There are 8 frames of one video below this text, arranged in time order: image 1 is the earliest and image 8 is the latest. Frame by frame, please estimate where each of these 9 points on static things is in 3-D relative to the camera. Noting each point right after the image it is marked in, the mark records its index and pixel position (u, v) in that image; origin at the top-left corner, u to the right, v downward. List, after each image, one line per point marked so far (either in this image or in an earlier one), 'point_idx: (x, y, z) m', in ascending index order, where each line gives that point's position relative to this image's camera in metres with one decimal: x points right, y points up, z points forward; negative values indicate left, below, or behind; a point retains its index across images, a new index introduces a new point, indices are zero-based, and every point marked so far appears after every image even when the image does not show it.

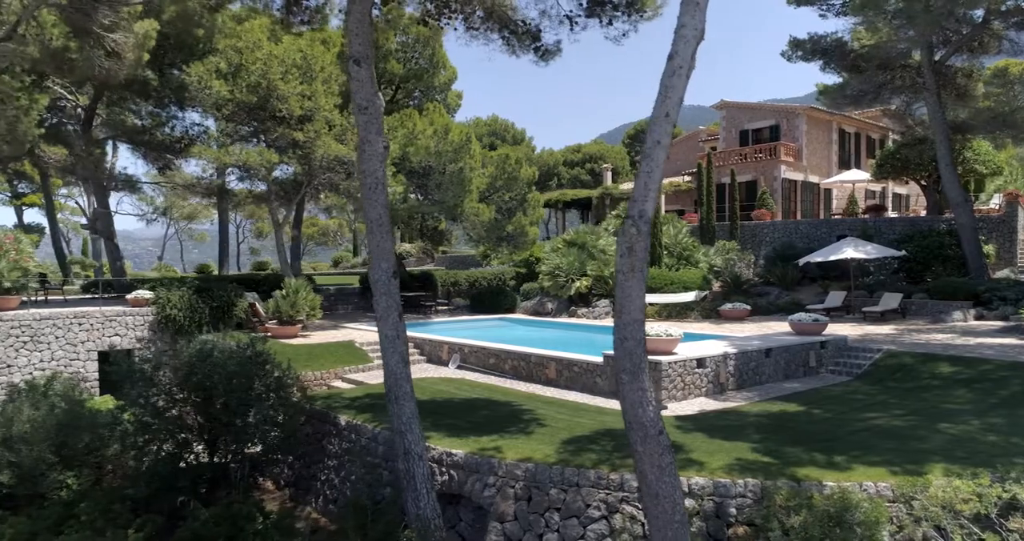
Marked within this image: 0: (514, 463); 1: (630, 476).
0: (0.0, -2.4, +8.8) m
1: (+1.4, -2.4, +8.3) m
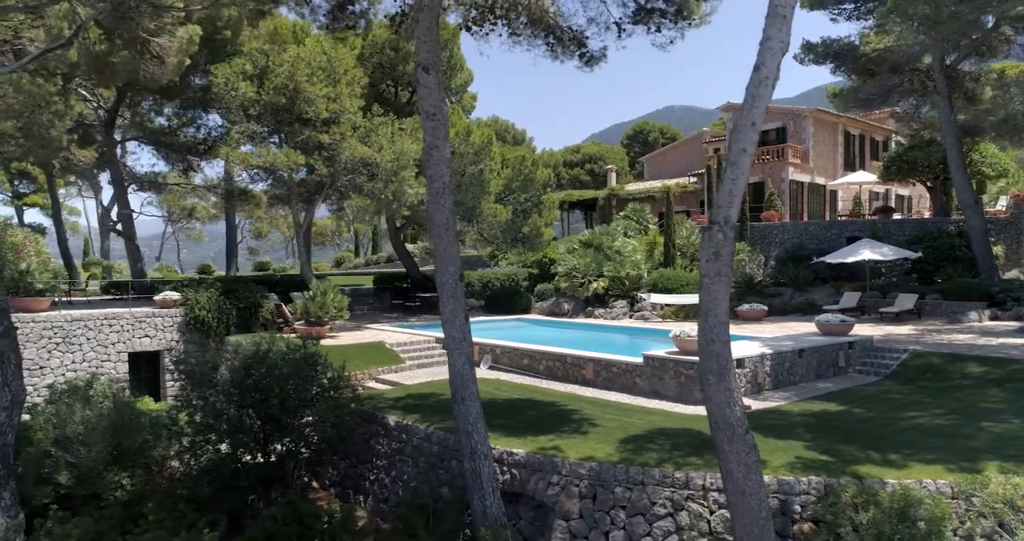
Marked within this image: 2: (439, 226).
0: (+0.8, -2.4, +9.0) m
1: (+2.2, -2.4, +8.5) m
2: (-0.9, +0.6, +8.9) m
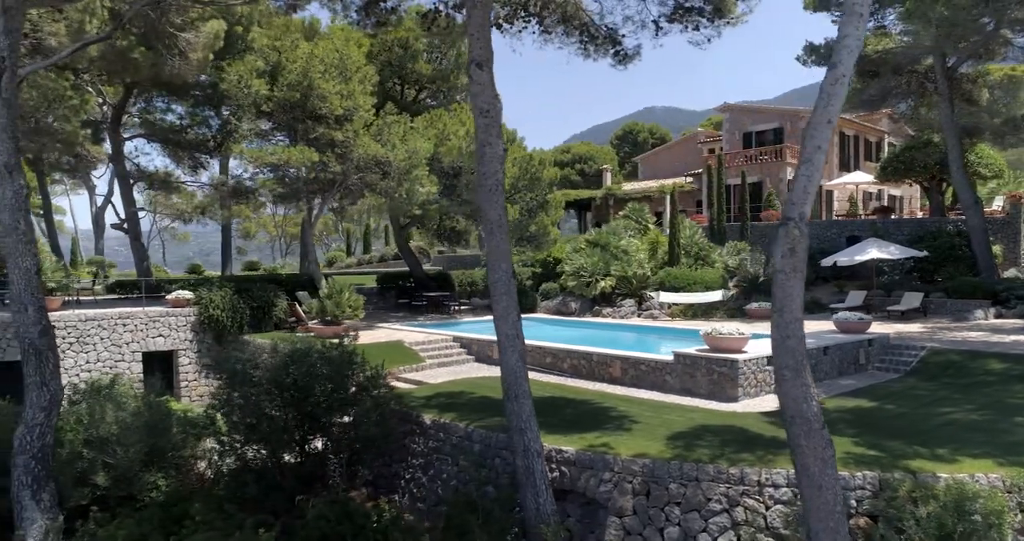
0: (+1.5, -2.4, +9.0) m
1: (+2.8, -2.4, +8.5) m
2: (-0.3, +0.6, +8.9) m
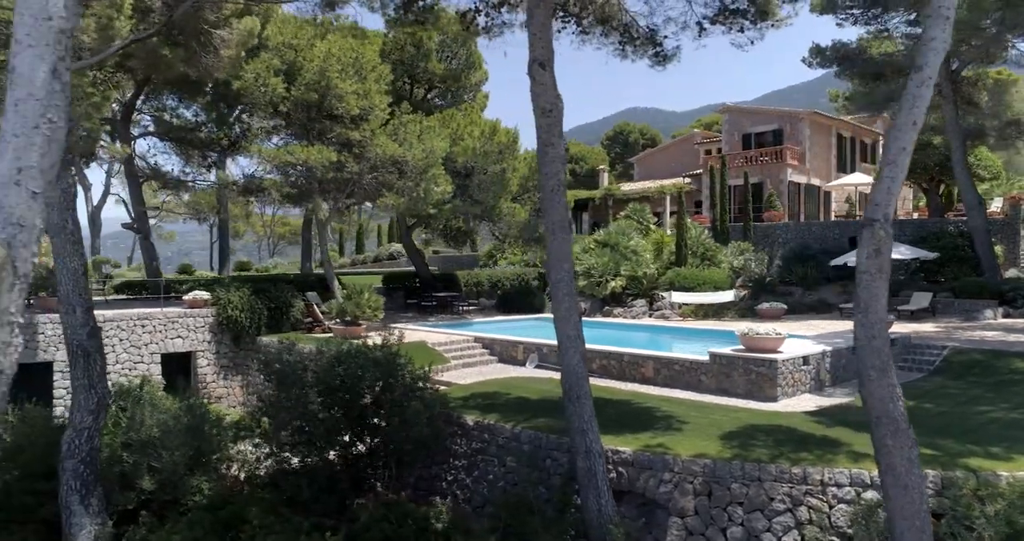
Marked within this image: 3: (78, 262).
0: (+2.2, -2.4, +9.0) m
1: (+3.6, -2.4, +8.6) m
2: (+0.5, +0.6, +8.9) m
3: (-5.7, +0.1, +9.5) m
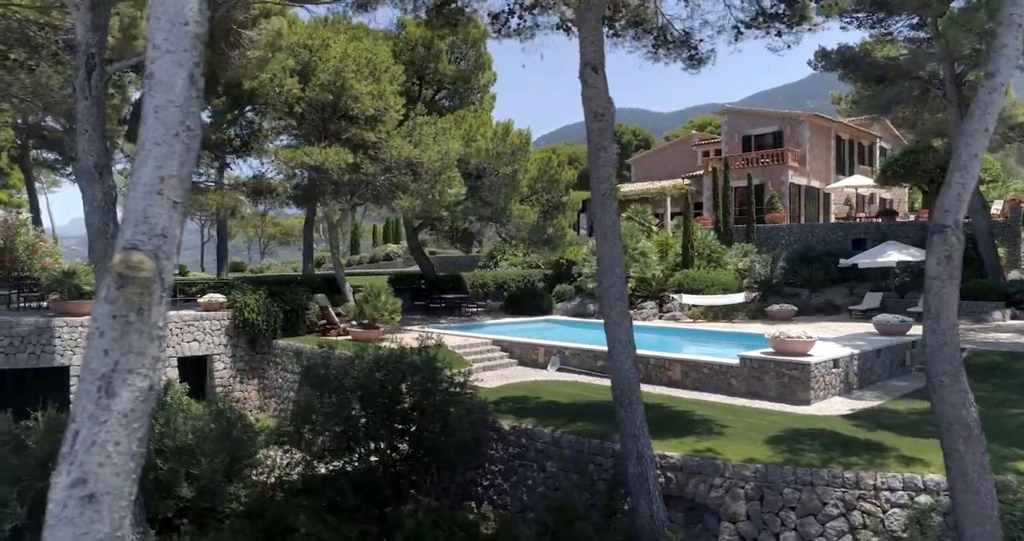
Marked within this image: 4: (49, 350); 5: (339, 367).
0: (+2.9, -2.4, +9.0) m
1: (+4.2, -2.4, +8.6) m
2: (+1.1, +0.5, +8.8) m
3: (-5.1, +0.1, +9.3) m
4: (-9.6, -1.7, +15.0) m
5: (-2.5, -1.4, +10.5) m
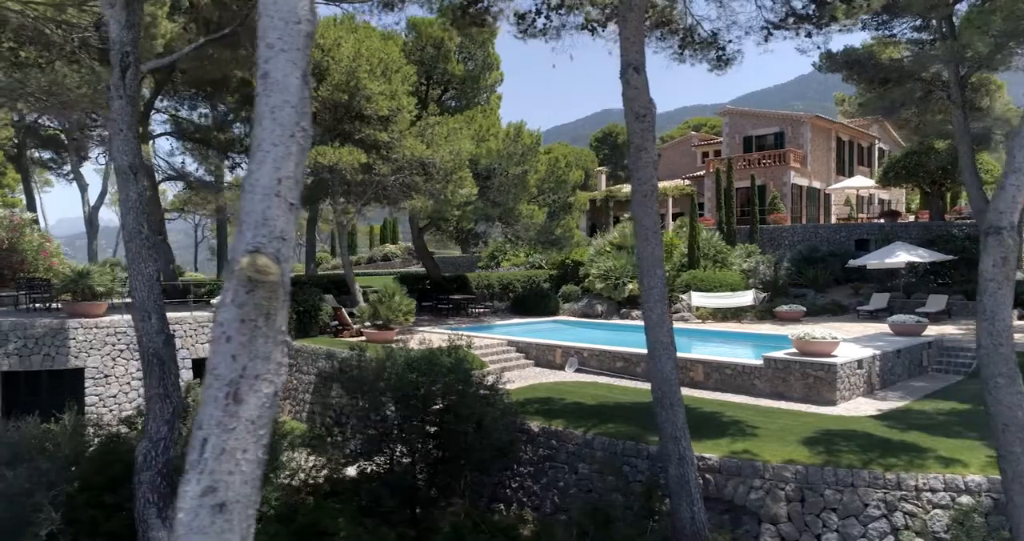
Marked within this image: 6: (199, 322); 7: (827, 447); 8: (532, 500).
0: (+3.4, -2.4, +9.0) m
1: (+4.7, -2.4, +8.6) m
2: (+1.6, +0.5, +8.8) m
3: (-4.6, 0.0, +9.2) m
4: (-9.2, -1.7, +14.8) m
5: (-2.0, -1.4, +10.4) m
6: (-7.1, -1.2, +16.5) m
7: (+4.2, -2.3, +9.5) m
8: (+0.3, -3.5, +11.1) m
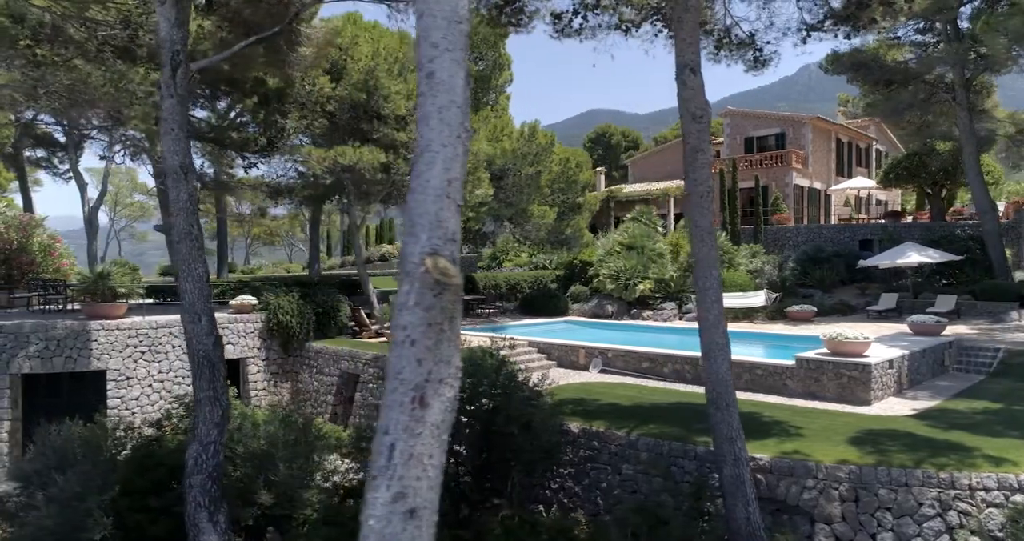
0: (+4.0, -2.4, +9.1) m
1: (+5.4, -2.4, +8.7) m
2: (+2.3, +0.5, +8.8) m
3: (-3.9, 0.0, +9.1) m
4: (-8.6, -1.7, +14.6) m
5: (-1.4, -1.4, +10.4) m
6: (-6.6, -1.2, +16.3) m
7: (+4.8, -2.3, +9.6) m
8: (+0.9, -3.5, +11.1) m
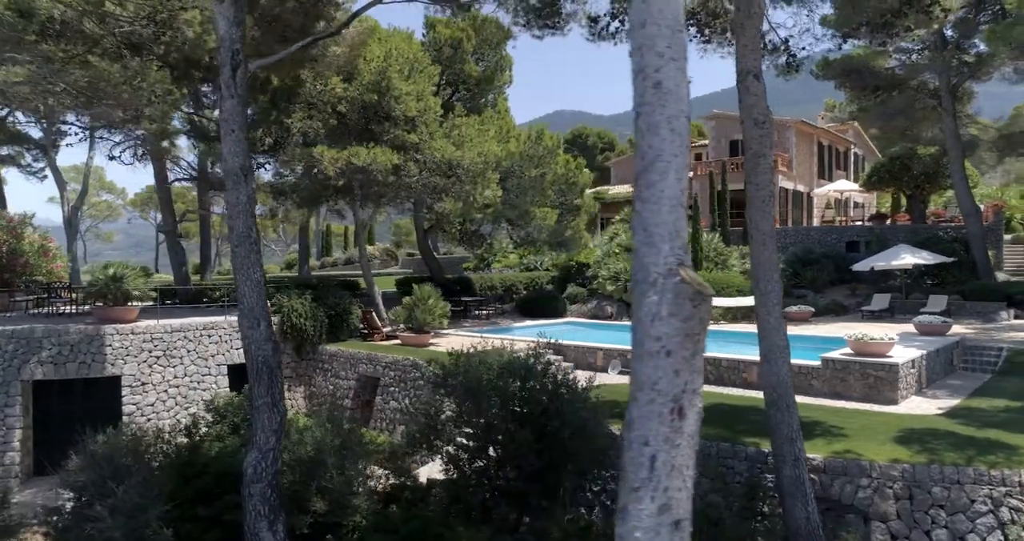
0: (+4.8, -2.5, +9.3) m
1: (+6.2, -2.5, +9.0) m
2: (+3.1, +0.5, +8.9) m
3: (-3.1, 0.0, +8.9) m
4: (-8.1, -1.7, +14.2) m
5: (-0.7, -1.5, +10.3) m
6: (-6.1, -1.2, +16.0) m
7: (+5.6, -2.4, +9.8) m
8: (+1.6, -3.6, +11.1) m
